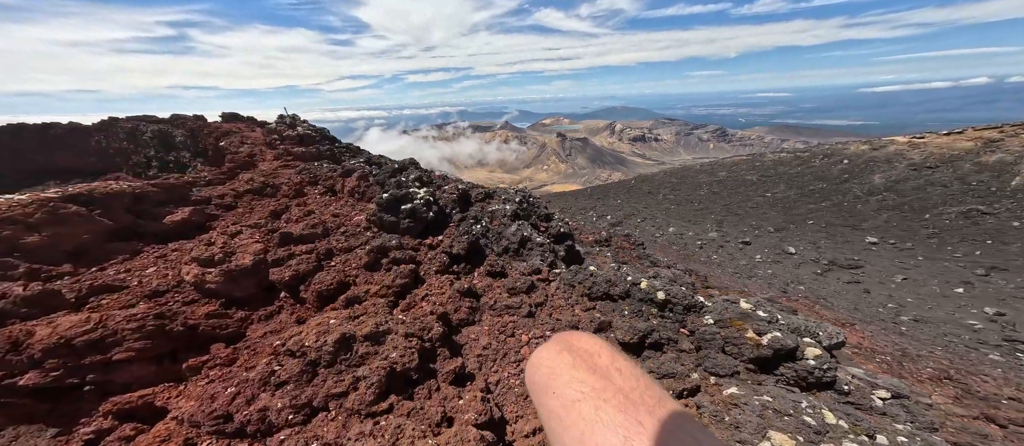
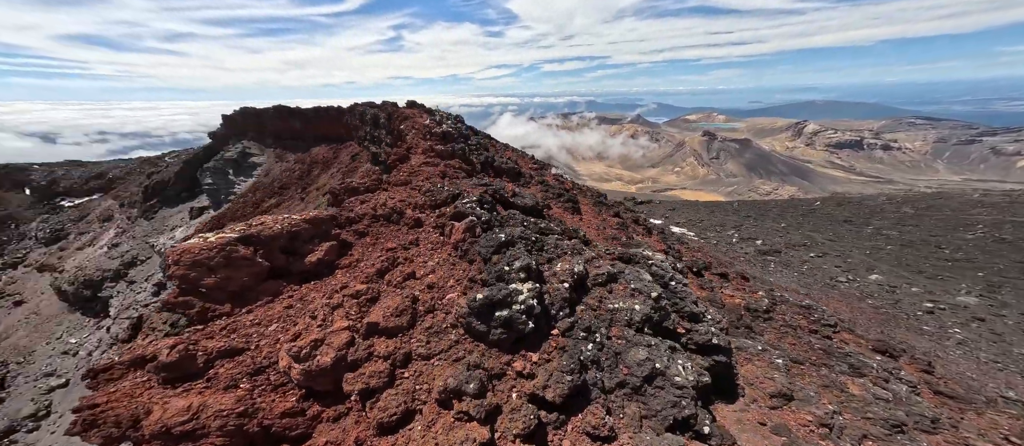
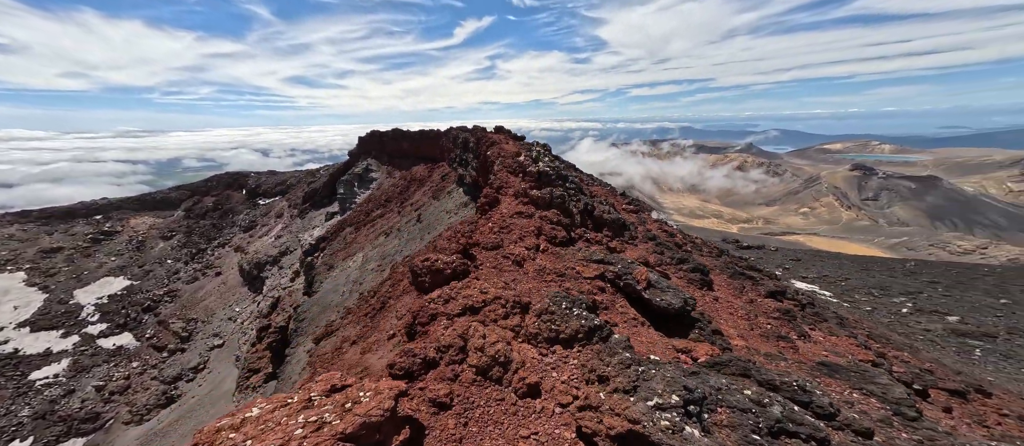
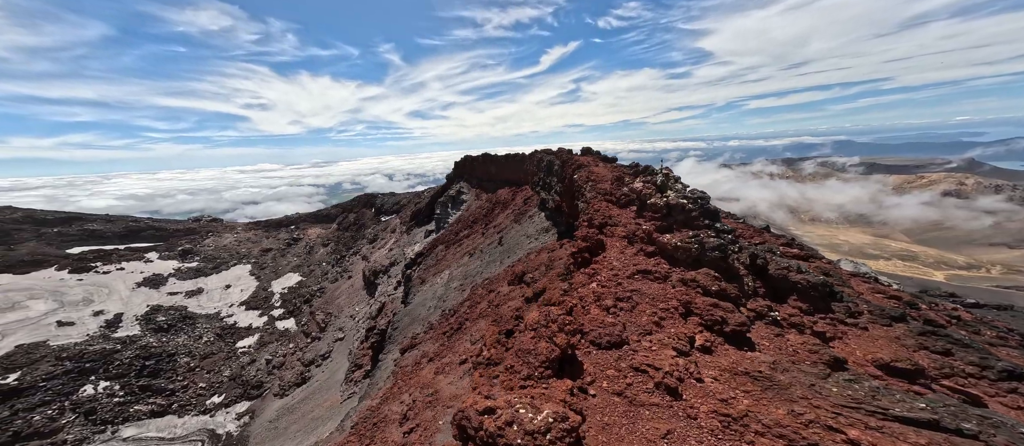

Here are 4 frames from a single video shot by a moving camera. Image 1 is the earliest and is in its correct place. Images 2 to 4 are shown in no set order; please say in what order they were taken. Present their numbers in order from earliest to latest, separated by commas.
2, 3, 4
